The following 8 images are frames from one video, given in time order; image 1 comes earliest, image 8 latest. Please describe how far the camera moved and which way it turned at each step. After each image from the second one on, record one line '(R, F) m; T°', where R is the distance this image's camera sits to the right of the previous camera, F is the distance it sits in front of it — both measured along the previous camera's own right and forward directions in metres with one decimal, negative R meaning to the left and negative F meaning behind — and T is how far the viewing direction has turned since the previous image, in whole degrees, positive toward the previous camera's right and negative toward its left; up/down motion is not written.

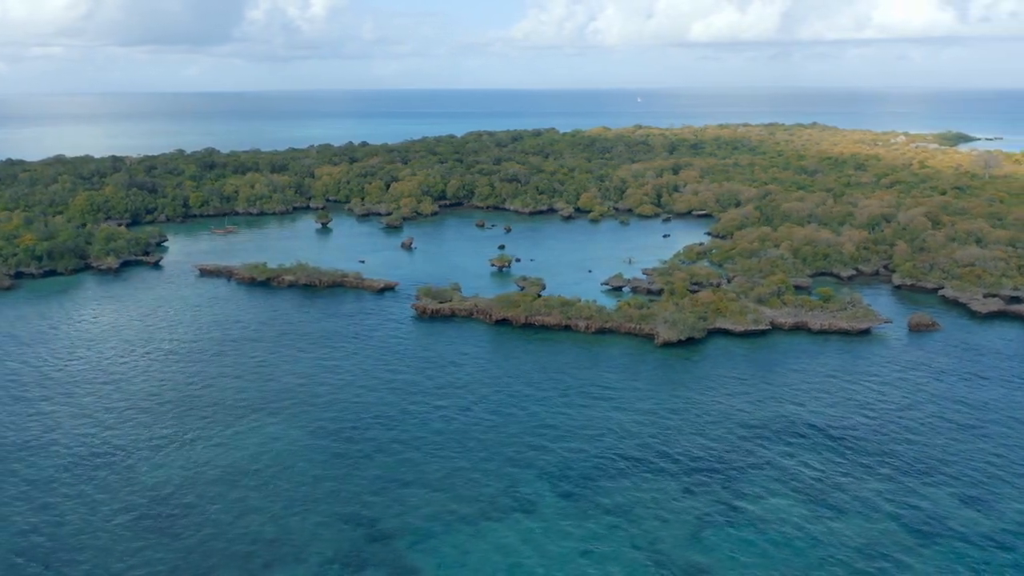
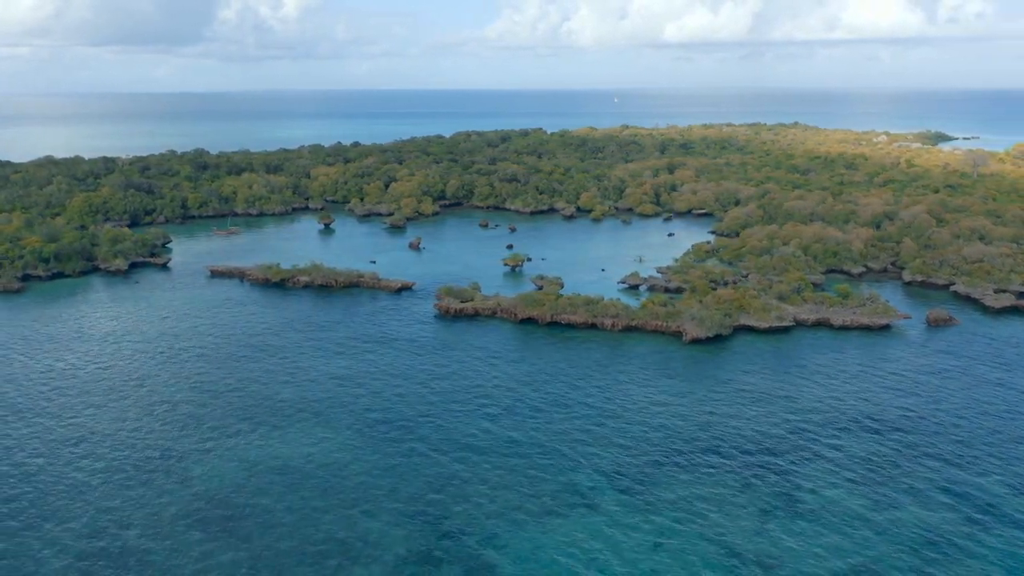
(-3.1, -0.1) m; +2°
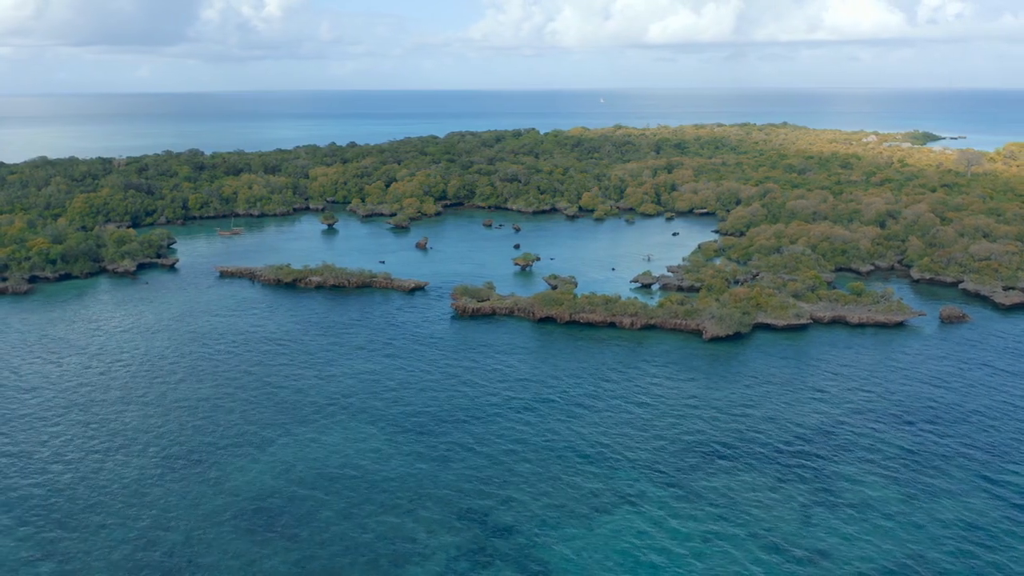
(-2.1, -0.1) m; +1°
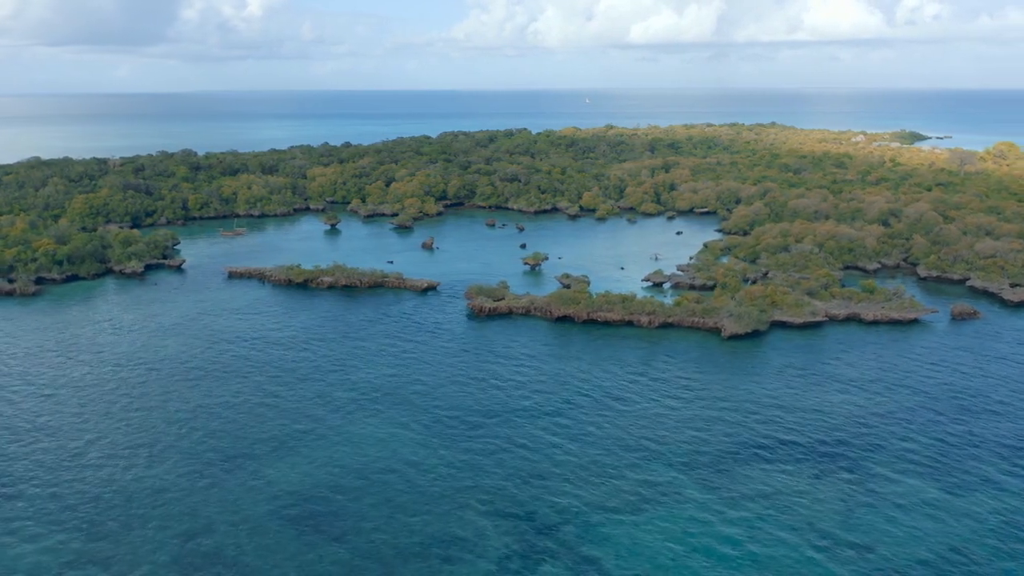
(-2.1, -0.1) m; +1°
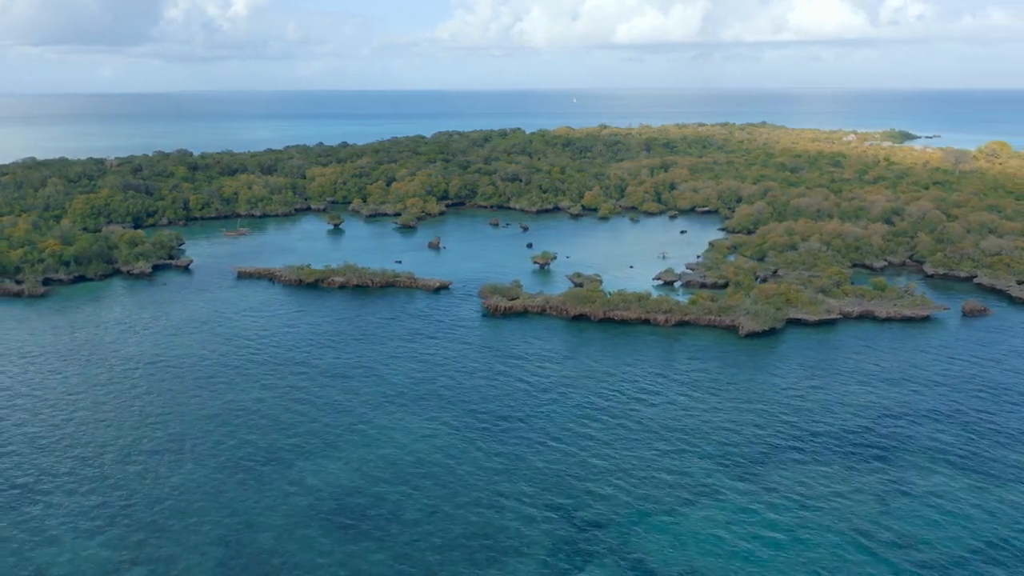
(-1.9, -0.1) m; +1°
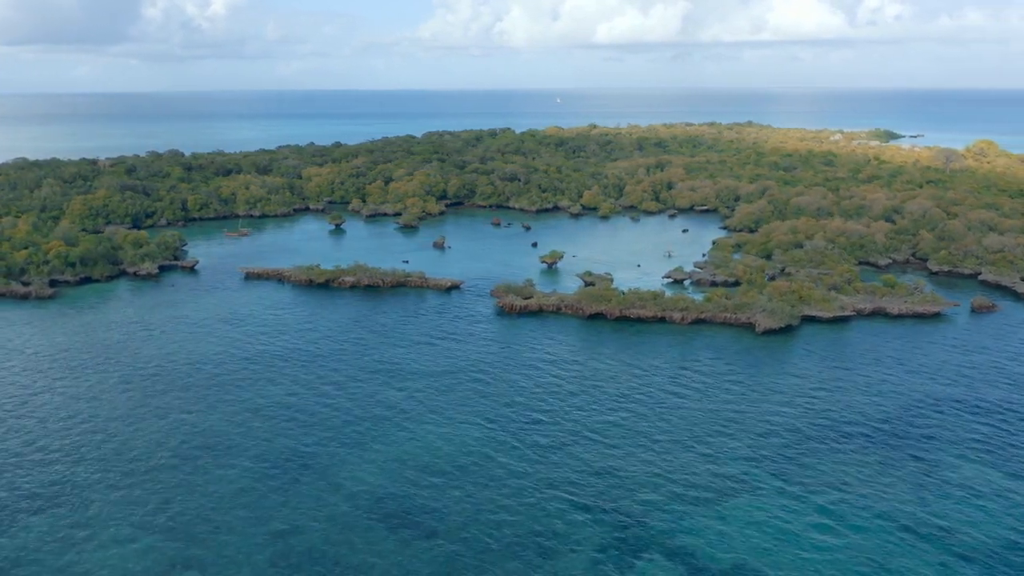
(-2.2, -0.1) m; +1°
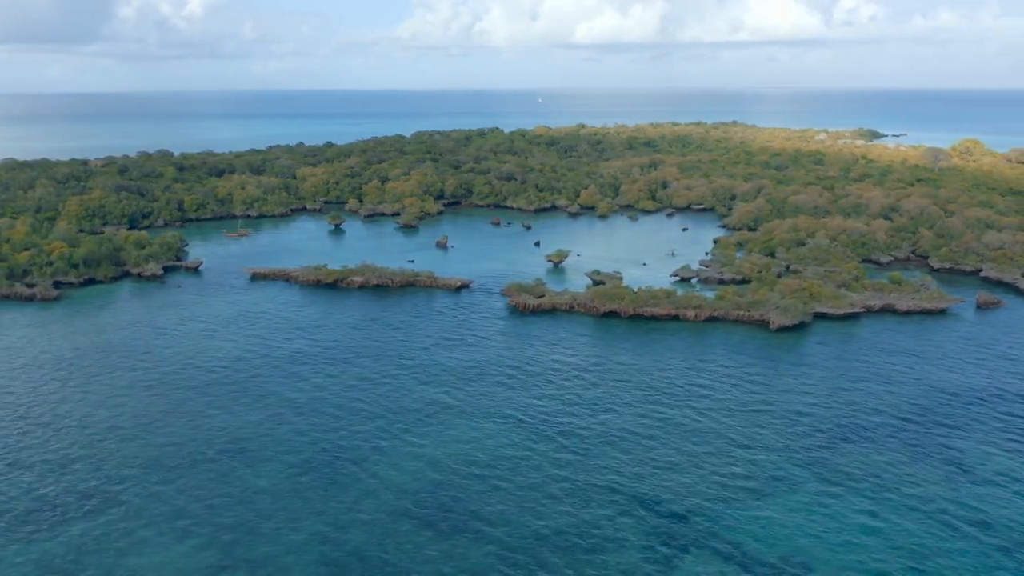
(-2.1, -0.1) m; +1°
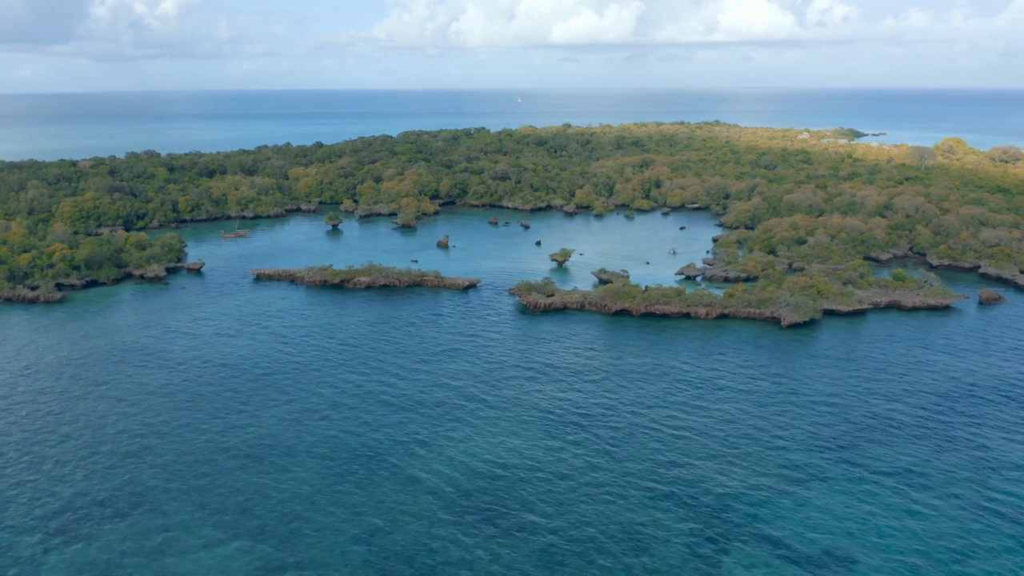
(-2.1, -0.1) m; +1°
